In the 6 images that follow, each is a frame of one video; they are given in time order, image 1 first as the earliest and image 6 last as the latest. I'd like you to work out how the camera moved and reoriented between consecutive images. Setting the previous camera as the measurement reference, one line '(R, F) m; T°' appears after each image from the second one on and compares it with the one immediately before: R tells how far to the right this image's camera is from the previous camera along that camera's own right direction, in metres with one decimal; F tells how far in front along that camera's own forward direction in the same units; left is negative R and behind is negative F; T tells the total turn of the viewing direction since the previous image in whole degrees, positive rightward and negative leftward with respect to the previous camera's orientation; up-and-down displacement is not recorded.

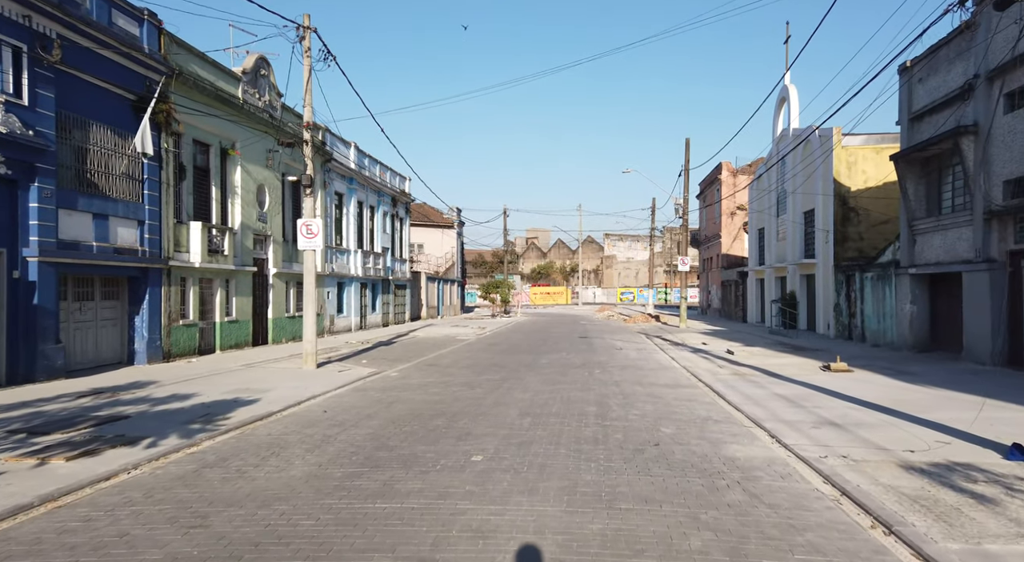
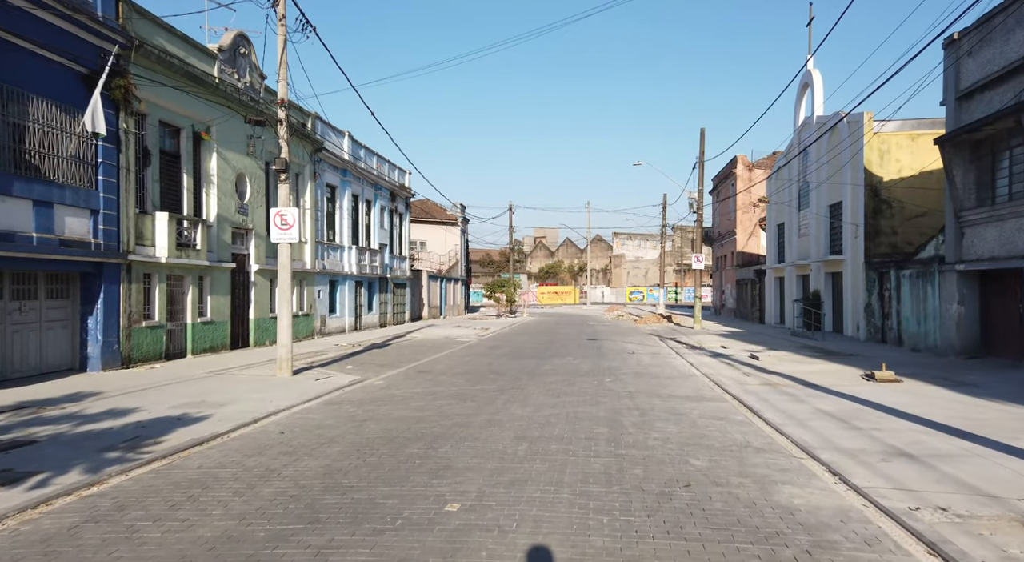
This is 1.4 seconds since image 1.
(+0.2, +1.8) m; -1°
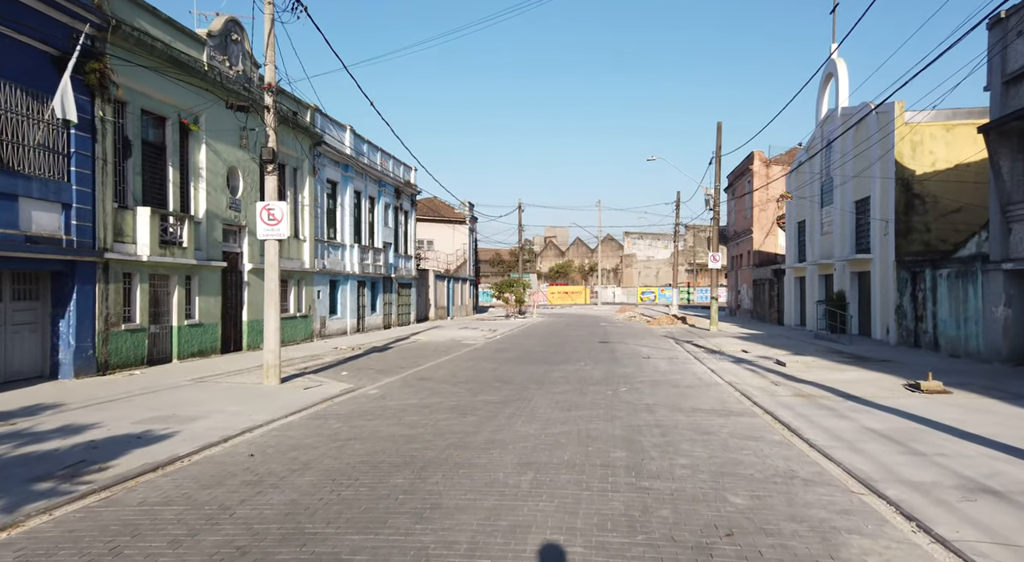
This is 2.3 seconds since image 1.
(+0.1, +1.2) m; -1°
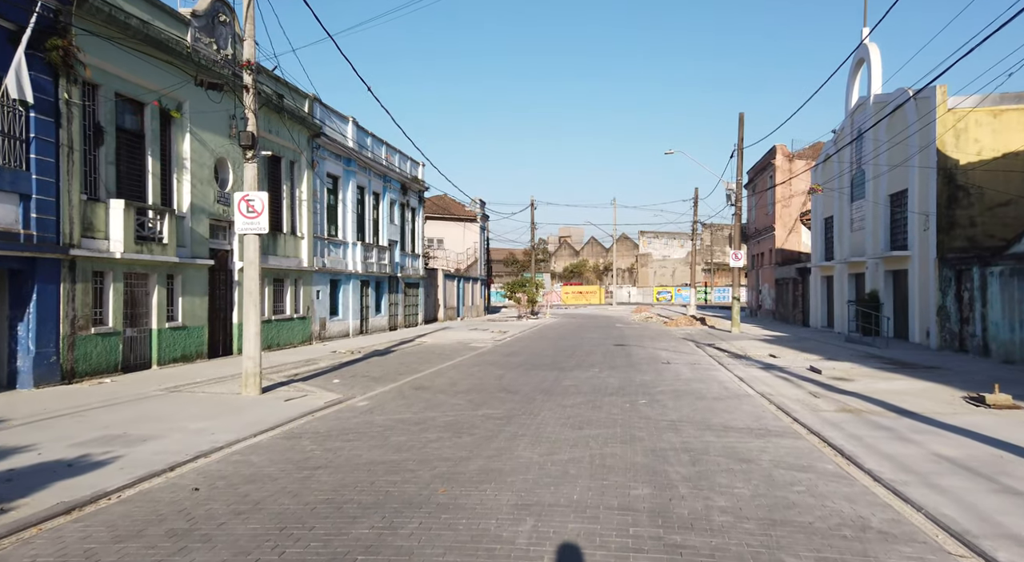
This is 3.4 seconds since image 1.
(+0.2, +1.4) m; -1°
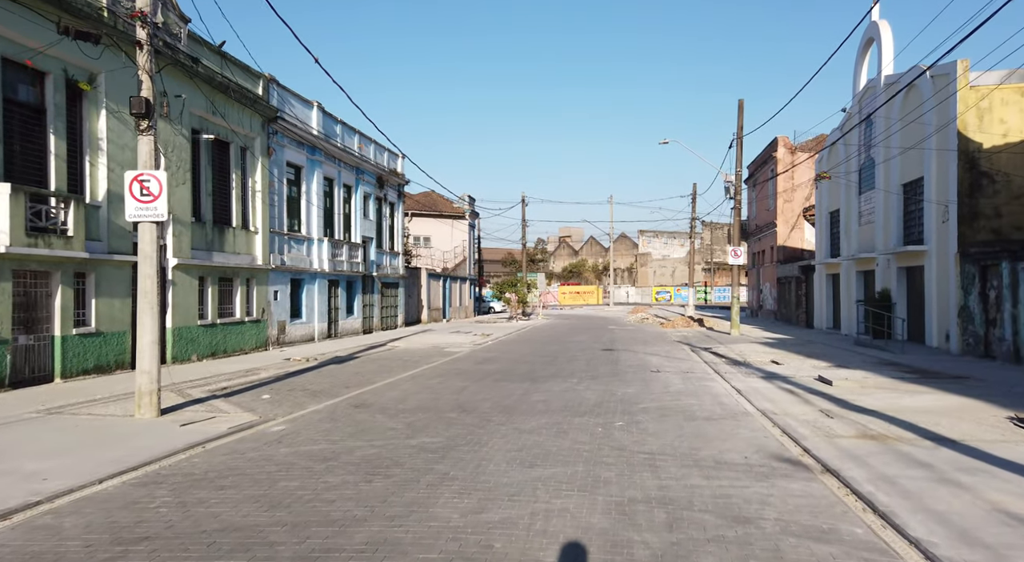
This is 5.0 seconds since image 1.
(+0.8, +2.1) m; 0°
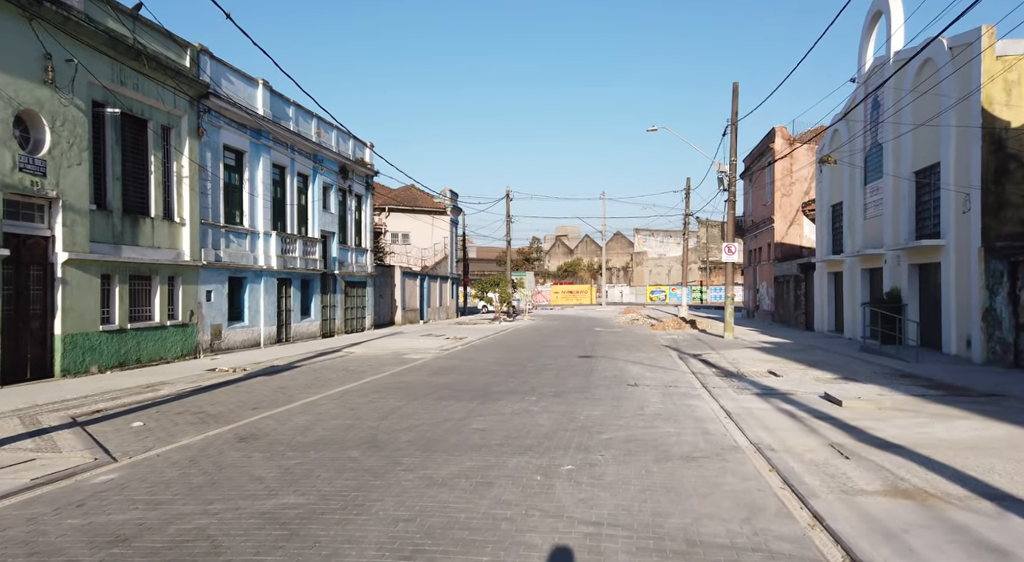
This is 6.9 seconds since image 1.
(+1.0, +2.4) m; 0°
